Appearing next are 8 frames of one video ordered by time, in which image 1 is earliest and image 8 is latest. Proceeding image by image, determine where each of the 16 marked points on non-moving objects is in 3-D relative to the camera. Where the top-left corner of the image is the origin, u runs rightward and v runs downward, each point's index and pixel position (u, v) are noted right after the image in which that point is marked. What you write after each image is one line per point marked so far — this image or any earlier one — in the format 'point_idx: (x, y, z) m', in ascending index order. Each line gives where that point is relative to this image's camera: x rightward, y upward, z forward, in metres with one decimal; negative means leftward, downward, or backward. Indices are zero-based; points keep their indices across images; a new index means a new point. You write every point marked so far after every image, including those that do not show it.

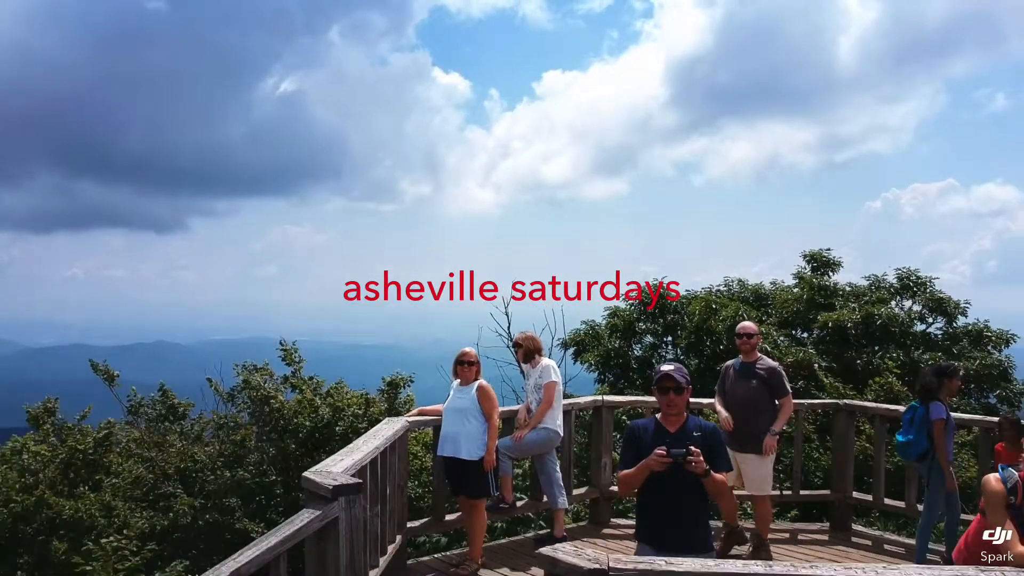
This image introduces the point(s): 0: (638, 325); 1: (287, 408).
0: (+1.2, -0.3, +12.3) m
1: (-1.4, -0.8, +8.4) m
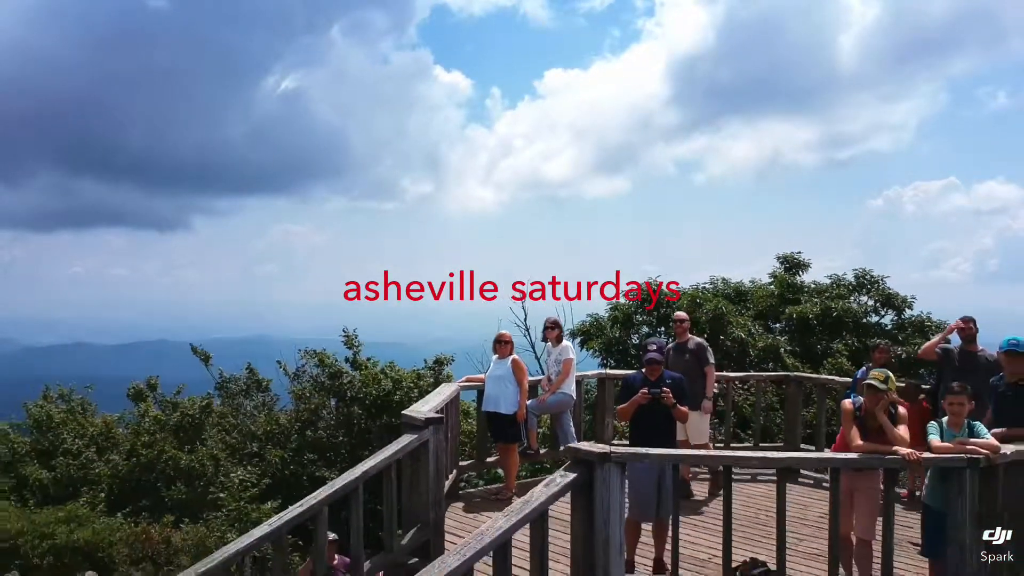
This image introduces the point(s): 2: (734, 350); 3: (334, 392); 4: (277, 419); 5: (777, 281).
0: (+1.3, -0.3, +14.4) m
1: (-1.2, -0.8, +10.5) m
2: (+2.1, -0.6, +12.2) m
3: (-1.4, -0.8, +10.7) m
4: (-1.9, -1.1, +10.9) m
5: (+2.8, +0.1, +14.1) m
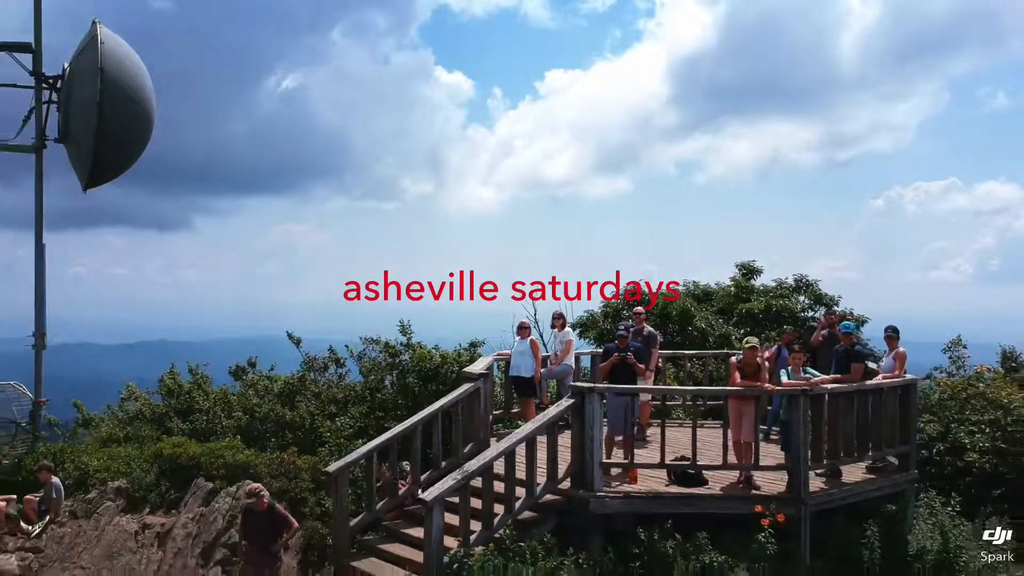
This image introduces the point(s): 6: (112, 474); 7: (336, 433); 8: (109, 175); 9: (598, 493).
0: (+1.5, -0.3, +18.0) m
1: (-1.1, -0.8, +14.2) m
2: (+2.2, -0.6, +15.8) m
3: (-1.2, -0.9, +14.3) m
4: (-1.8, -1.1, +14.6) m
5: (+3.0, +0.1, +17.7) m
6: (-3.3, -1.6, +11.0) m
7: (-1.7, -1.4, +12.9) m
8: (-3.7, +1.1, +12.3) m
9: (+0.5, -1.3, +8.5) m
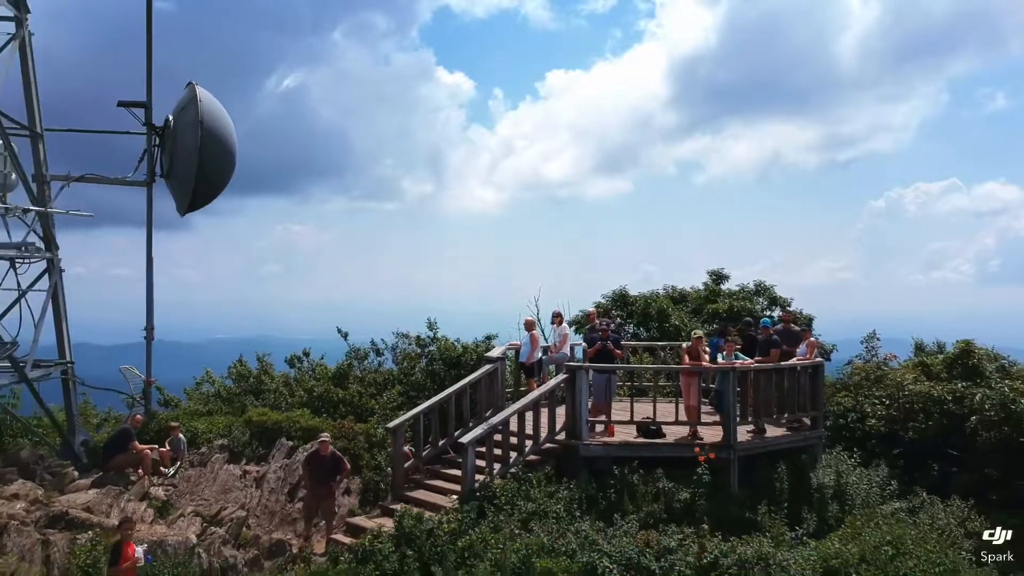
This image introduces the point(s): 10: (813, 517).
0: (+1.6, -0.4, +21.4) m
1: (-1.0, -0.8, +17.5) m
2: (+2.3, -0.6, +19.2) m
3: (-1.1, -0.9, +17.7) m
4: (-1.7, -1.1, +17.9) m
5: (+3.1, 0.0, +21.1) m
6: (-3.2, -1.6, +14.3) m
7: (-1.6, -1.4, +16.3) m
8: (-3.6, +1.0, +15.7) m
9: (+0.6, -1.4, +11.8) m
10: (+2.6, -2.0, +11.5) m
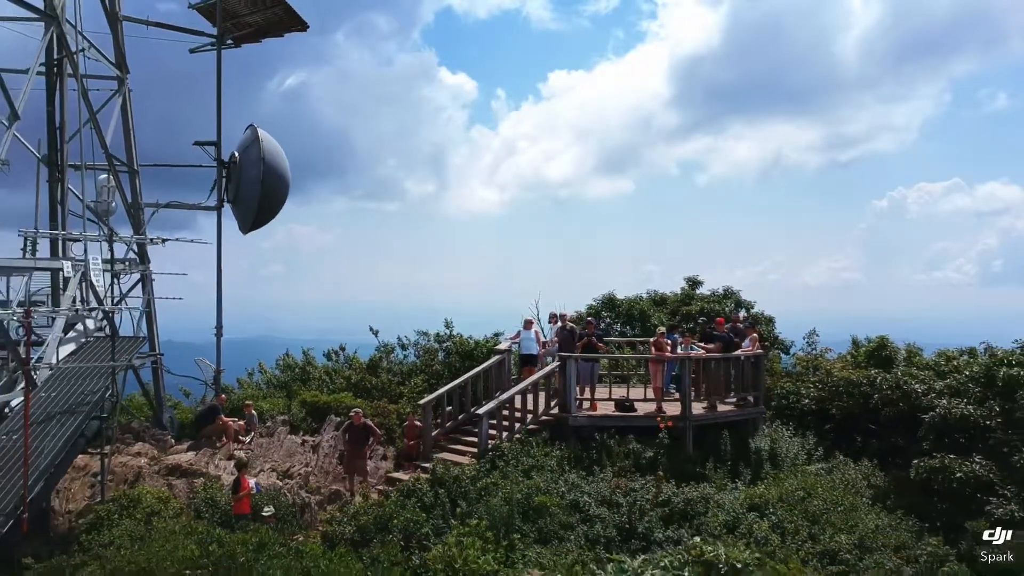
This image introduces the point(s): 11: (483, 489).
0: (+1.7, -0.5, +24.8) m
1: (-0.9, -0.9, +20.9) m
2: (+2.4, -0.7, +22.6) m
3: (-1.1, -1.0, +21.1) m
4: (-1.6, -1.2, +21.4) m
5: (+3.1, -0.1, +24.5) m
6: (-3.1, -1.7, +17.8) m
7: (-1.5, -1.5, +19.7) m
8: (-3.5, +0.9, +19.1) m
9: (+0.7, -1.4, +15.3) m
10: (+2.7, -2.0, +14.9) m
11: (-0.3, -2.0, +13.2) m
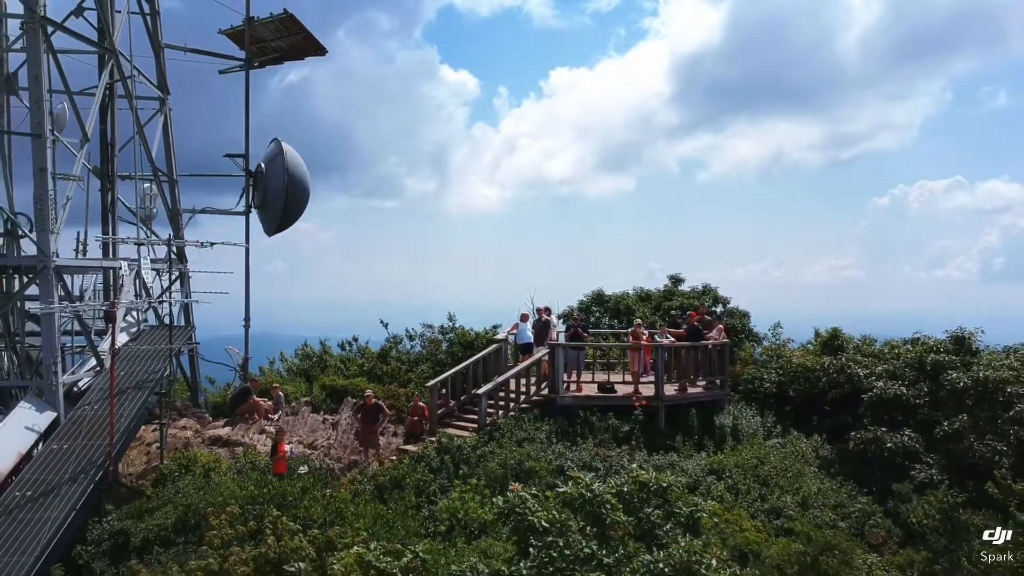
0: (+1.6, -0.4, +27.1) m
1: (-1.0, -0.8, +23.2) m
2: (+2.3, -0.7, +24.9) m
3: (-1.1, -0.9, +23.4) m
4: (-1.7, -1.1, +23.7) m
5: (+3.1, 0.0, +26.8) m
6: (-3.2, -1.6, +20.0) m
7: (-1.6, -1.4, +22.0) m
8: (-3.6, +1.0, +21.4) m
9: (+0.6, -1.4, +17.6) m
10: (+2.6, -2.0, +17.2) m
11: (-0.4, -2.0, +15.5) m
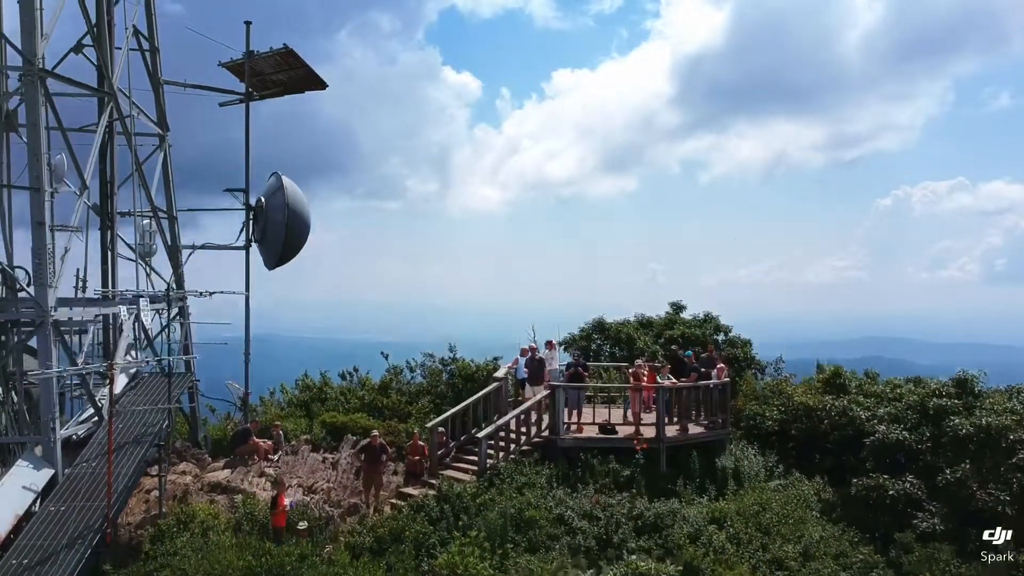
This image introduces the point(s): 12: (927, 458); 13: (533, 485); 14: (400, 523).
0: (+1.6, -1.0, +27.0) m
1: (-1.0, -1.4, +23.1) m
2: (+2.3, -1.2, +24.8) m
3: (-1.1, -1.5, +23.3) m
4: (-1.7, -1.7, +23.6) m
5: (+3.1, -0.6, +26.7) m
6: (-3.2, -2.2, +20.0) m
7: (-1.6, -2.0, +21.9) m
8: (-3.6, +0.4, +21.3) m
9: (+0.6, -1.9, +17.5) m
10: (+2.6, -2.6, +17.1) m
11: (-0.3, -2.5, +15.4) m
12: (+5.1, -2.1, +16.3) m
13: (+0.3, -2.4, +16.3) m
14: (-1.2, -2.6, +14.6) m
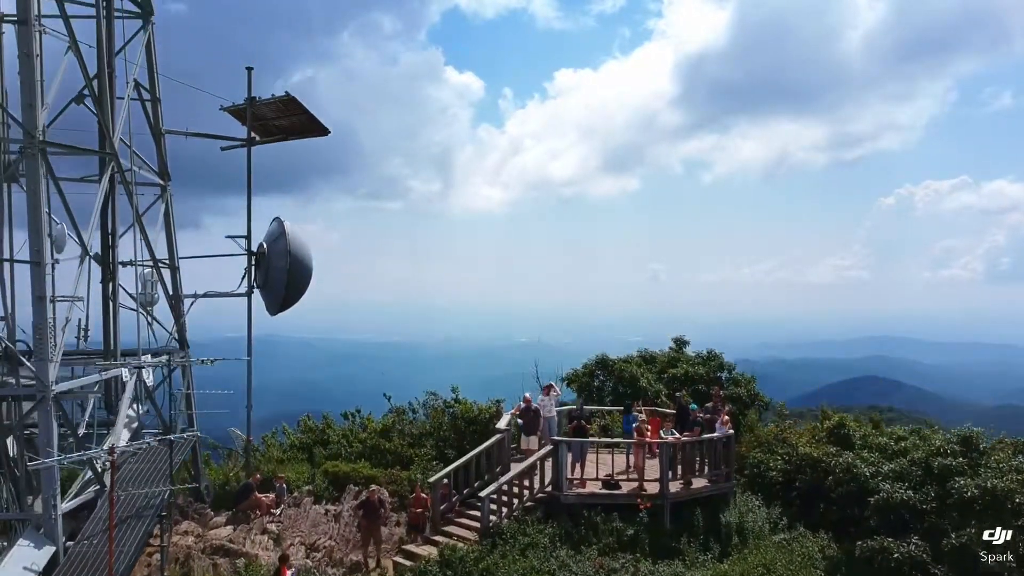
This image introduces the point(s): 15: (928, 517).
0: (+1.7, -1.7, +26.9) m
1: (-0.9, -2.1, +23.1) m
2: (+2.4, -2.0, +24.7) m
3: (-1.1, -2.2, +23.2) m
4: (-1.6, -2.4, +23.5) m
5: (+3.2, -1.3, +26.6) m
6: (-3.2, -2.9, +19.9) m
7: (-1.5, -2.7, +21.9) m
8: (-3.5, -0.3, +21.2) m
9: (+0.7, -2.7, +17.4) m
10: (+2.6, -3.3, +17.0) m
11: (-0.3, -3.3, +15.4) m
12: (+5.1, -2.8, +16.3) m
13: (+0.3, -3.2, +16.2) m
14: (-1.2, -3.3, +14.5) m
15: (+5.1, -2.8, +16.3) m
